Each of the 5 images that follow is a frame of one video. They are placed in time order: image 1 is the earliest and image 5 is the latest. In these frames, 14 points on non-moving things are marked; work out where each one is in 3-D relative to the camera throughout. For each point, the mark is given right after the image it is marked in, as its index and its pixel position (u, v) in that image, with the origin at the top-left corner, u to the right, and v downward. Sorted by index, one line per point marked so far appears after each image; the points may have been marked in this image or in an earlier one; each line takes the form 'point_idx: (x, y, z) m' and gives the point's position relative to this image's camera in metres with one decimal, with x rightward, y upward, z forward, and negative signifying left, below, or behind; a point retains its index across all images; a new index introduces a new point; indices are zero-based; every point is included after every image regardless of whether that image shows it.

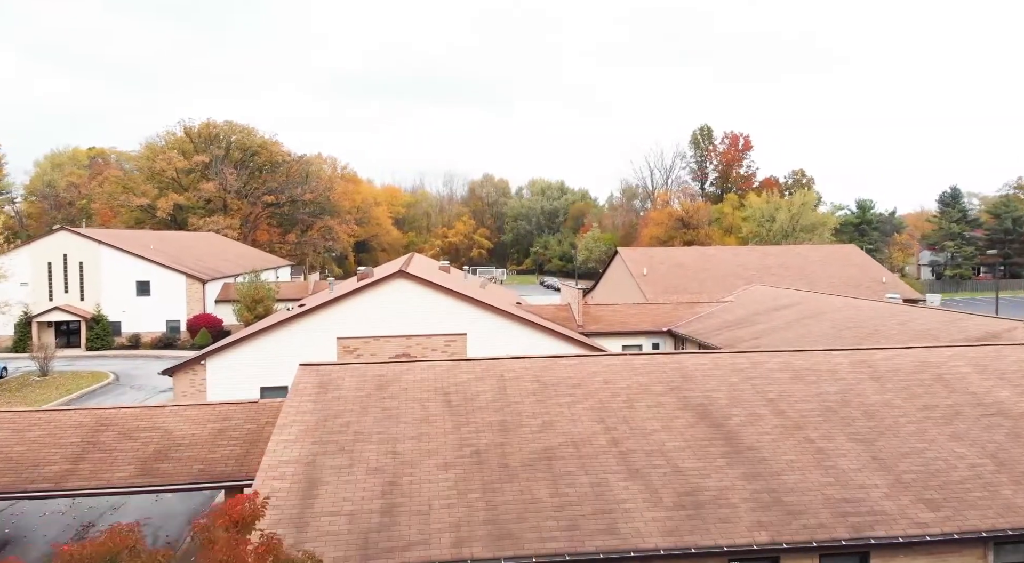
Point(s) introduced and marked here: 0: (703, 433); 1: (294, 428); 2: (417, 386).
0: (+2.7, -2.1, +11.8) m
1: (-3.0, -2.0, +11.7) m
2: (-1.5, -1.6, +13.0) m
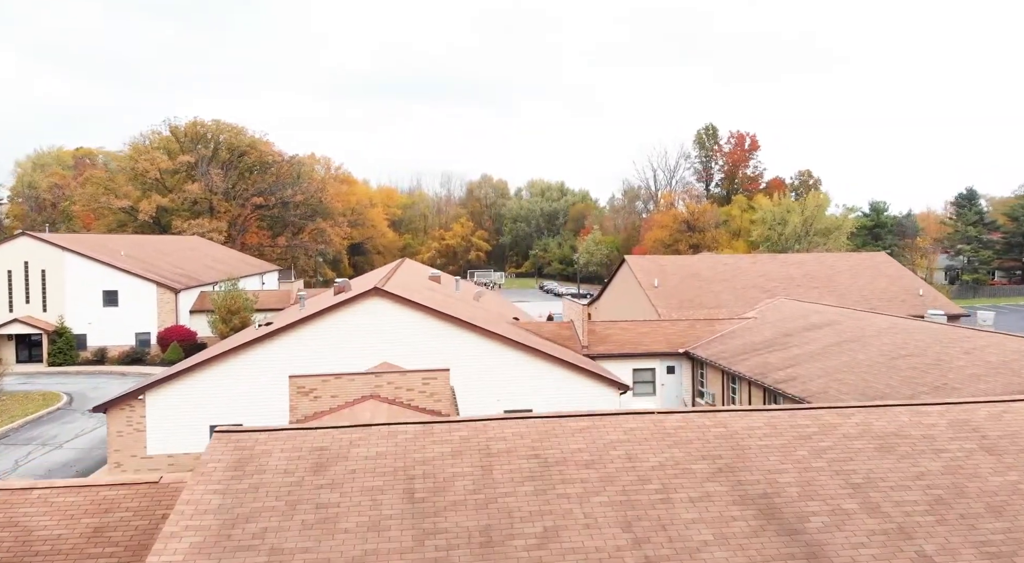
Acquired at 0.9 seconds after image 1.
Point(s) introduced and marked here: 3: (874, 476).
0: (+2.5, -2.6, +8.2) m
1: (-3.1, -2.5, +8.2) m
2: (-1.6, -2.1, +9.5) m
3: (+4.1, -2.2, +9.7) m
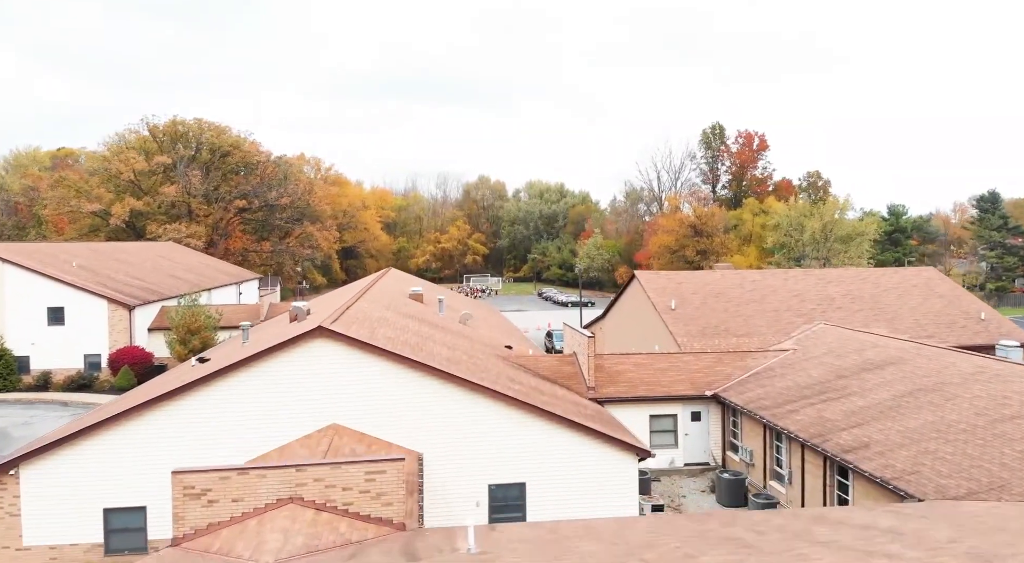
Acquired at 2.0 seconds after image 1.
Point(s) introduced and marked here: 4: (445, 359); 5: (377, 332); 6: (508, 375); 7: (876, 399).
0: (+2.3, -3.3, +3.5) m
1: (-3.4, -3.2, +3.4) m
2: (-1.8, -2.8, +4.8) m
3: (+3.9, -2.9, +5.0) m
4: (-1.4, -1.6, +17.9) m
5: (-2.9, -1.1, +18.1) m
6: (-0.1, -2.1, +19.6) m
7: (+7.8, -2.5, +18.1) m
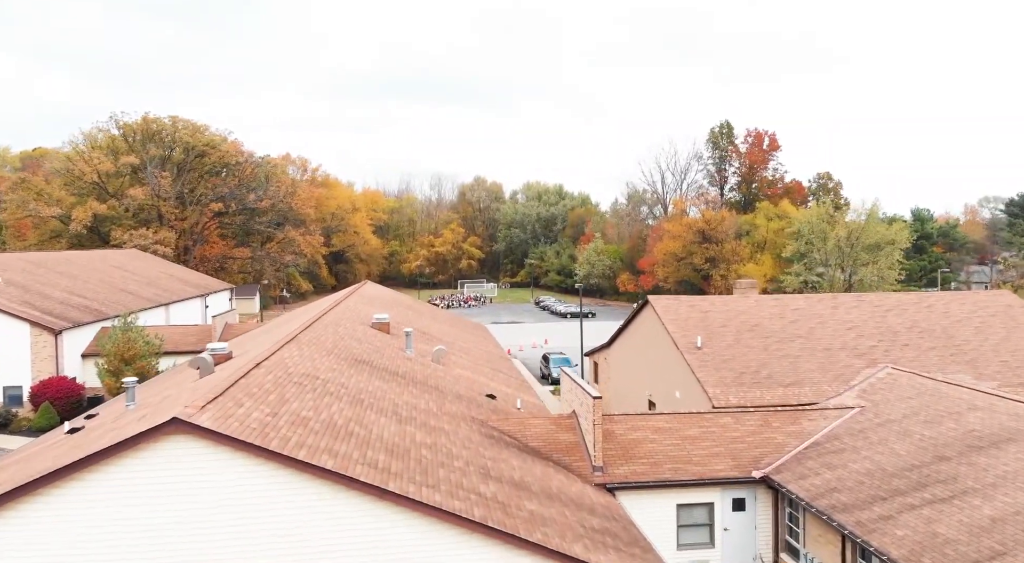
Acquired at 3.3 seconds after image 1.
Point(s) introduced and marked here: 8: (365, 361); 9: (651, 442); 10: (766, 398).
0: (+1.9, -4.1, -2.1) m
1: (-3.8, -4.0, -2.2) m
2: (-2.2, -3.5, -0.8) m
3: (+3.5, -3.7, -0.7) m
4: (-1.8, -2.4, +12.3) m
5: (-3.3, -1.9, +12.4) m
6: (-0.5, -2.9, +14.0) m
7: (+7.4, -3.3, +12.5) m
8: (-3.2, -1.8, +18.6) m
9: (+2.7, -3.2, +16.9) m
10: (+5.8, -2.6, +19.4) m
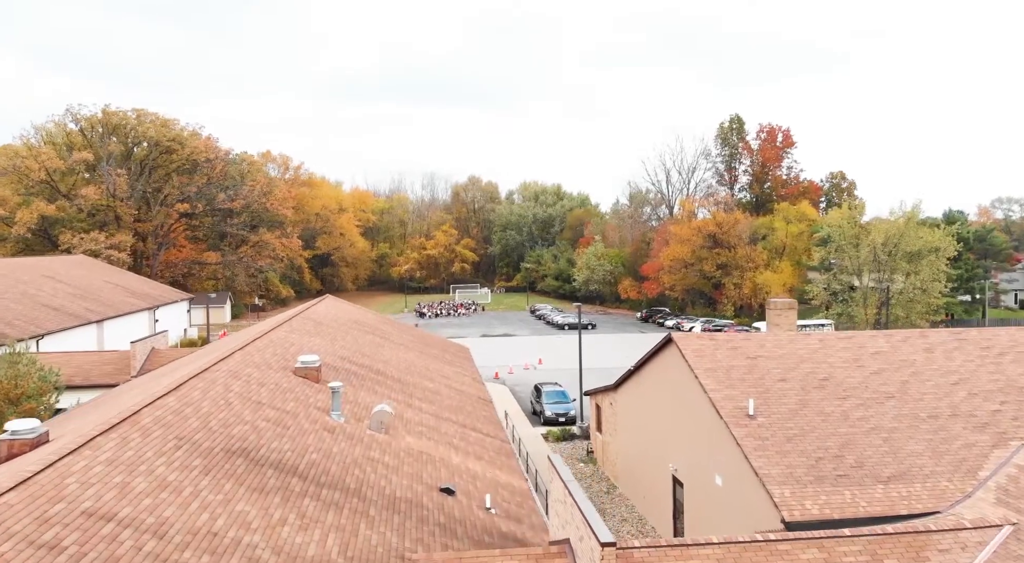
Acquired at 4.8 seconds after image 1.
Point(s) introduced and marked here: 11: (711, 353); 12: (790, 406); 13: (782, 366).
0: (+1.4, -4.7, -8.7) m
1: (-4.3, -4.6, -8.8) m
2: (-2.8, -4.2, -7.5) m
3: (+2.9, -4.4, -7.3) m
4: (-2.4, -3.1, +5.7) m
5: (-3.8, -2.5, +5.8) m
6: (-1.1, -3.6, +7.4) m
7: (+6.8, -4.0, +5.9) m
8: (-3.8, -2.5, +12.0) m
9: (+2.2, -3.9, +10.3) m
10: (+5.2, -3.3, +12.7) m
11: (+3.9, -1.4, +16.8) m
12: (+4.9, -2.2, +15.1) m
13: (+5.2, -1.7, +16.5) m
